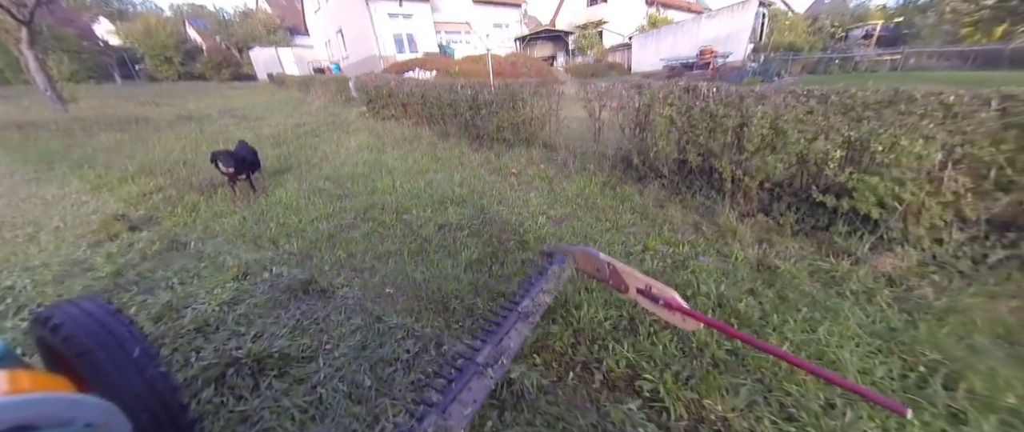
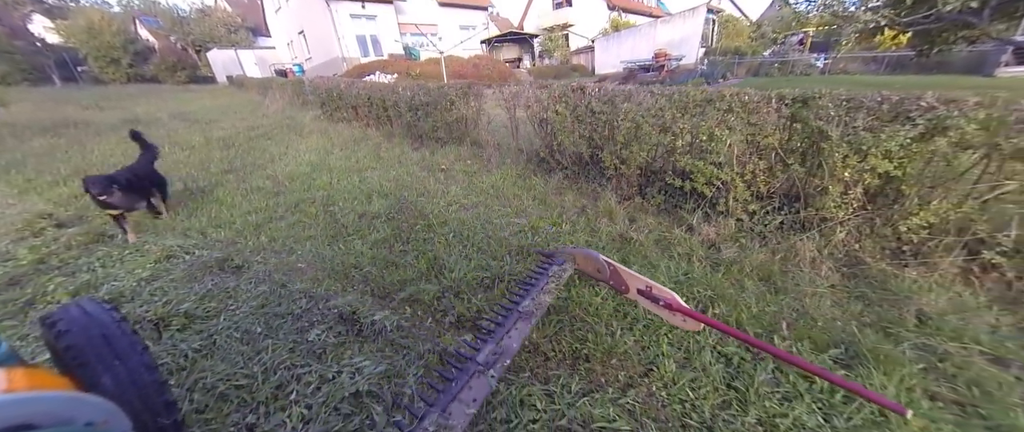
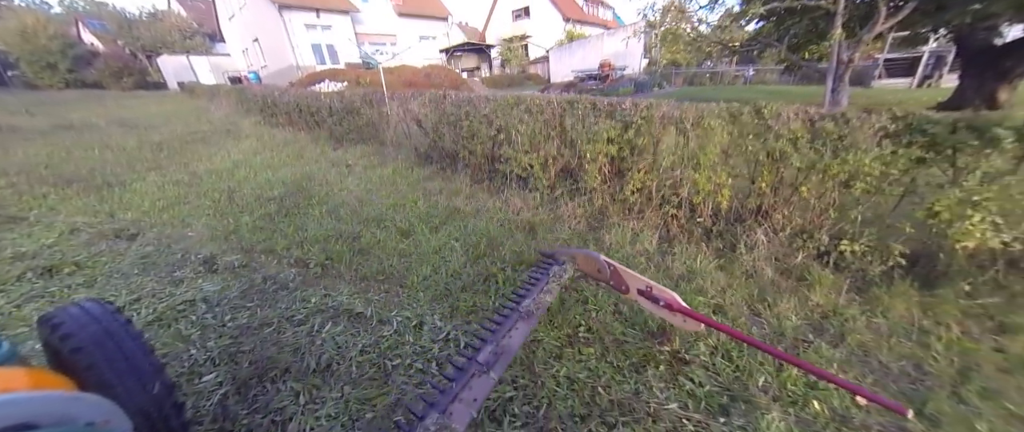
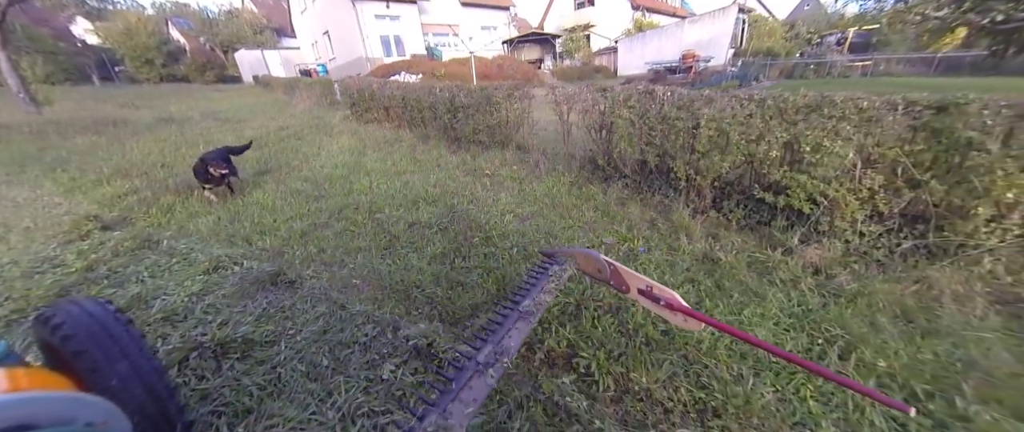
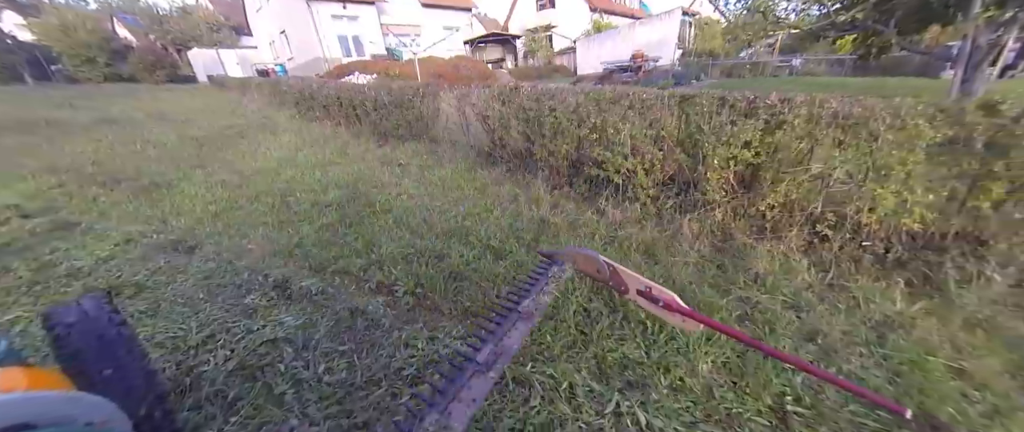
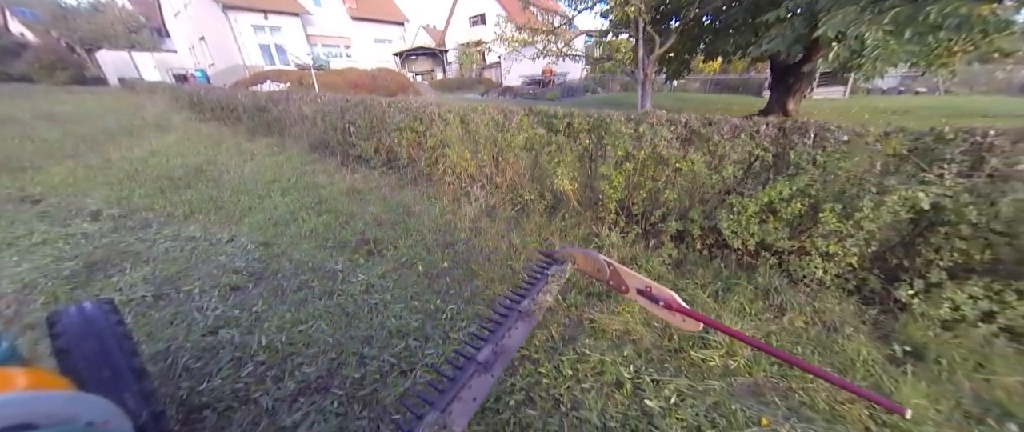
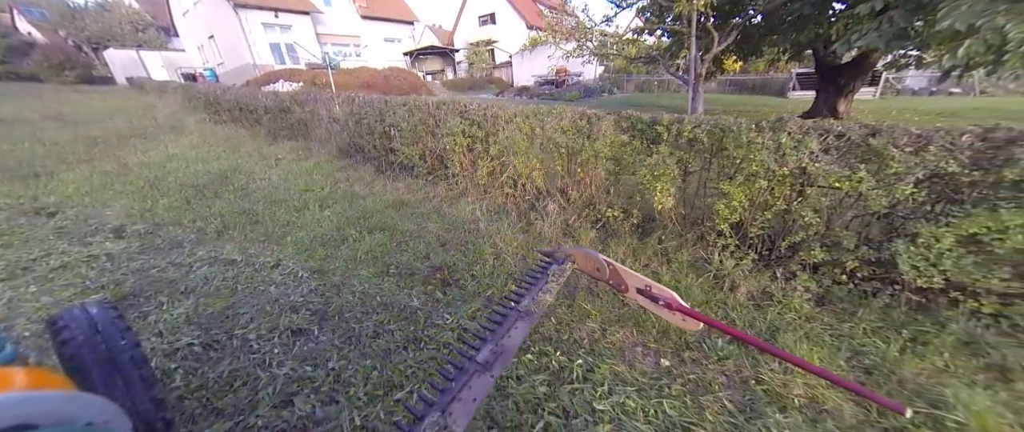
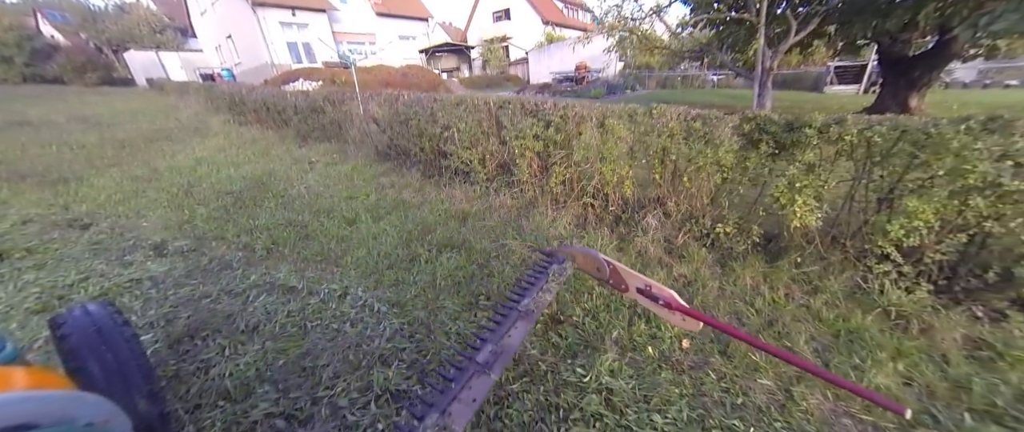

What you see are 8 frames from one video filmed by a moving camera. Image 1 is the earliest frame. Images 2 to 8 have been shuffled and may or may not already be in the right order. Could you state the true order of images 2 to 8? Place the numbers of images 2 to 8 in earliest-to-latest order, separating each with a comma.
4, 2, 5, 3, 8, 7, 6
